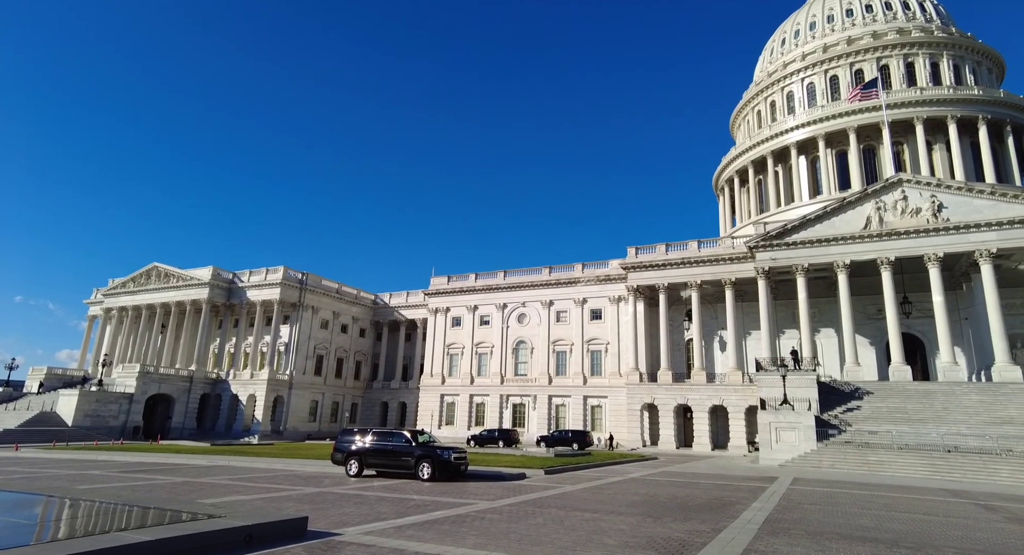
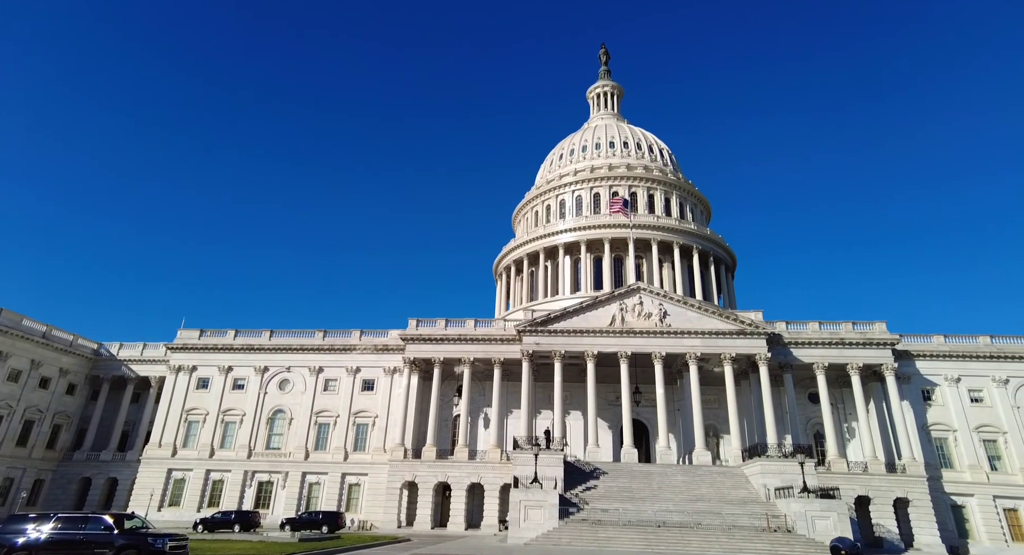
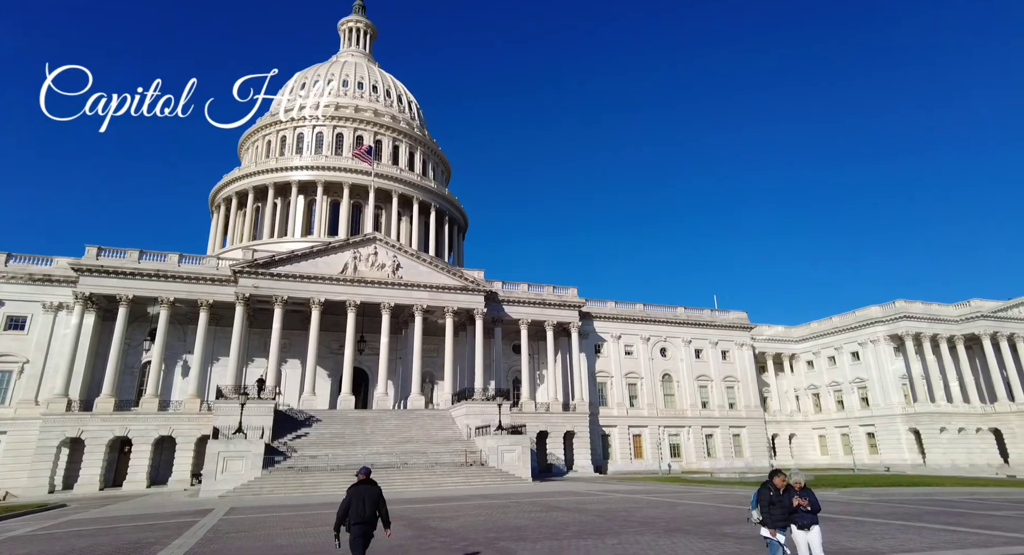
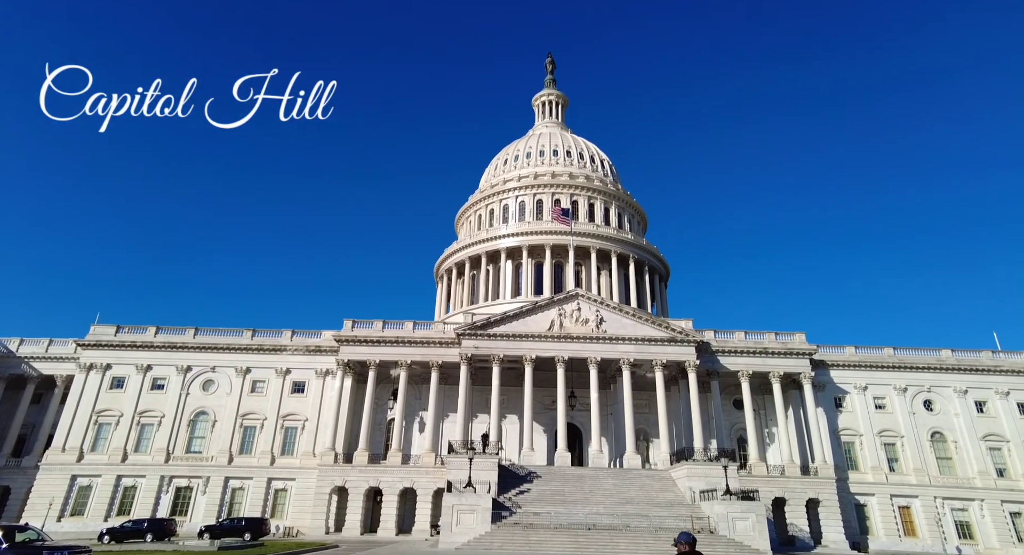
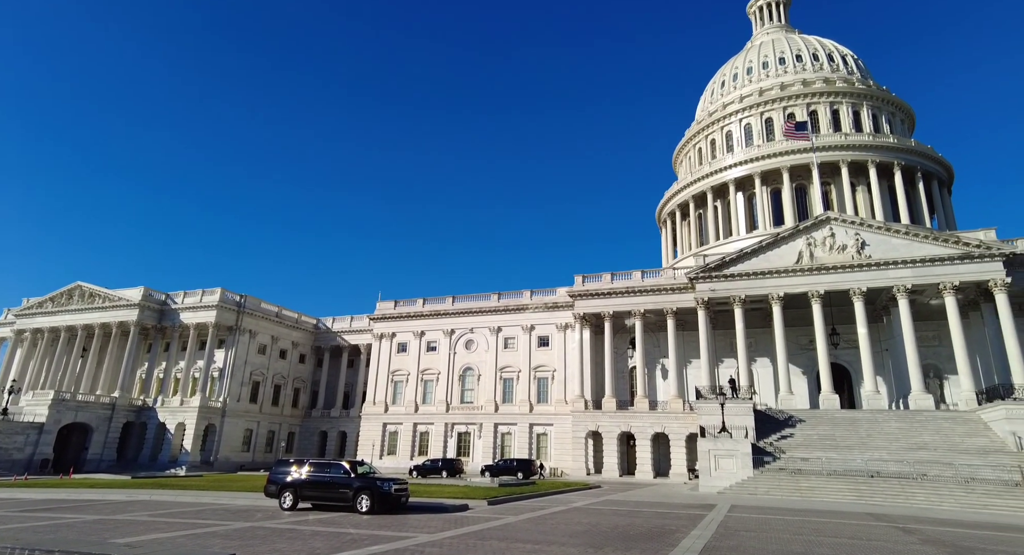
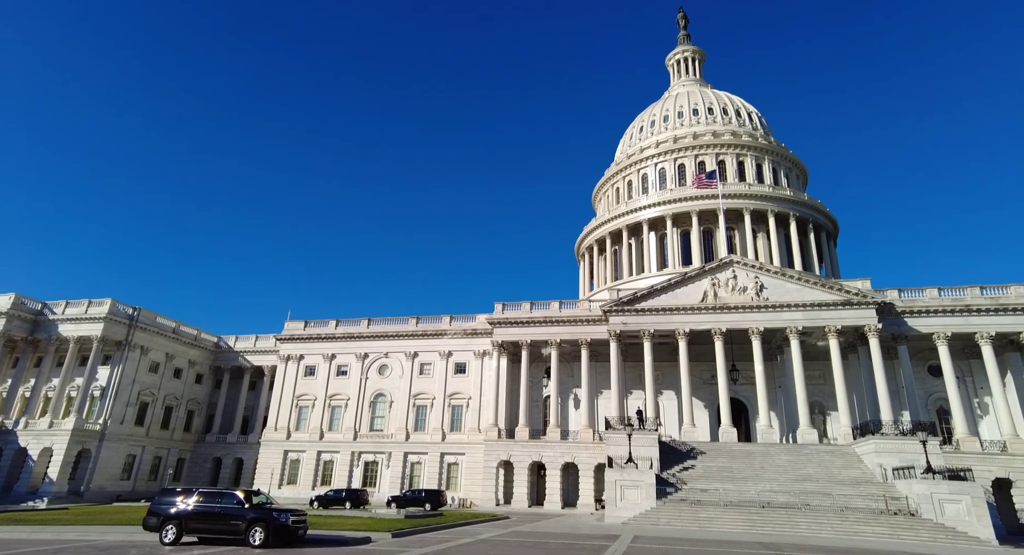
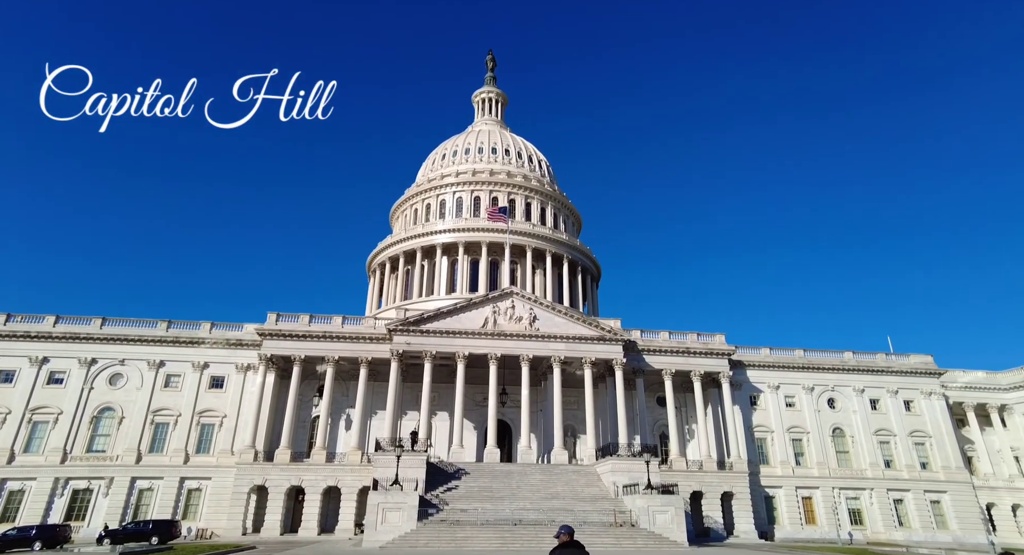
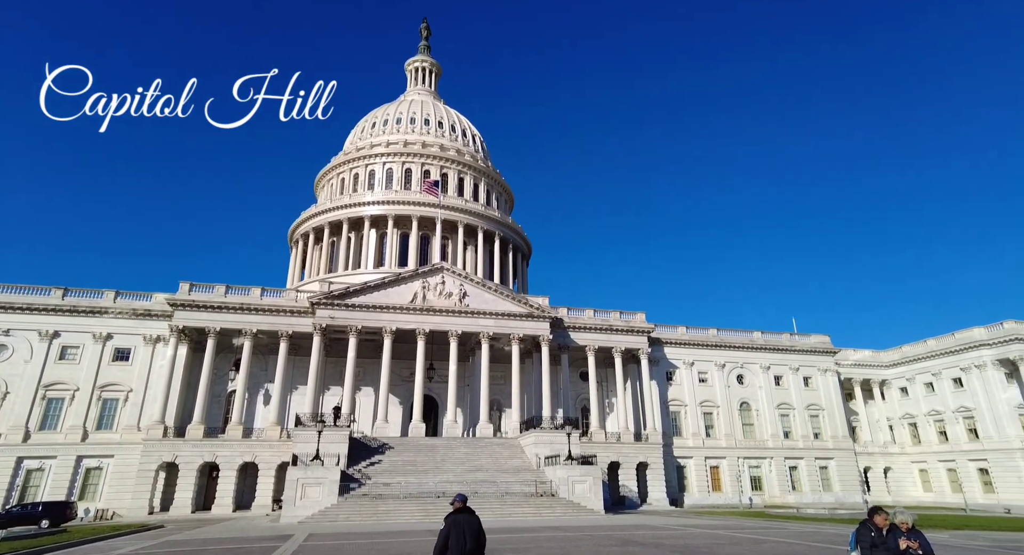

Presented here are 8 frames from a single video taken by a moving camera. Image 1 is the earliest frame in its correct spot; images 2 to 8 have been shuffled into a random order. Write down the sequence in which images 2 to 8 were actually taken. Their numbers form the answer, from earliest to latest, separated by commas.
5, 6, 2, 4, 7, 8, 3
